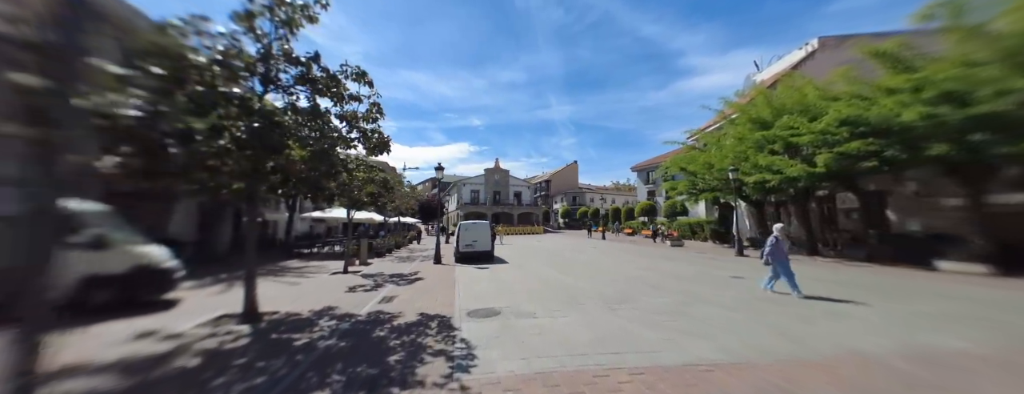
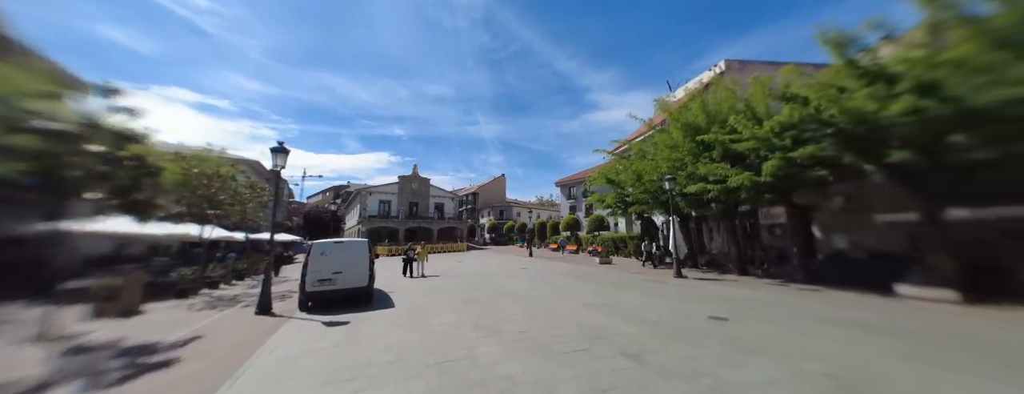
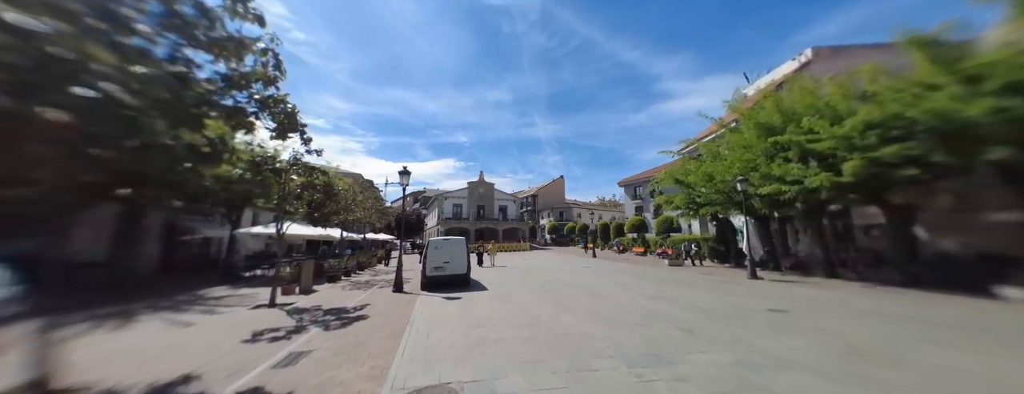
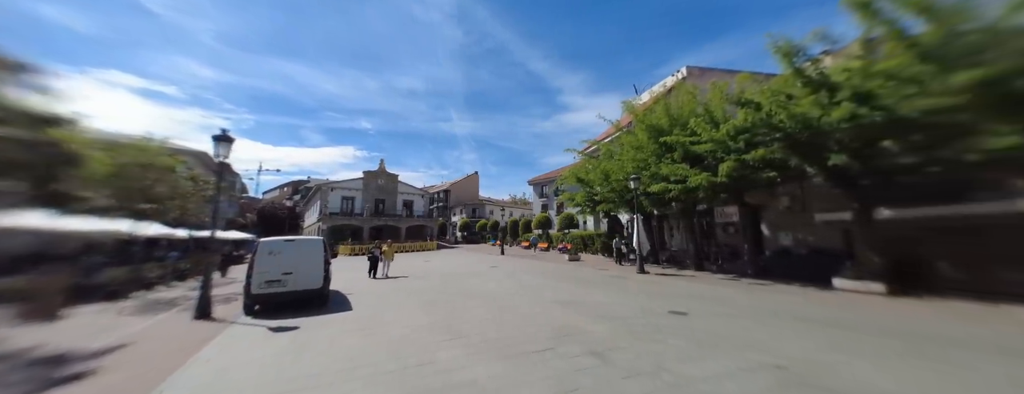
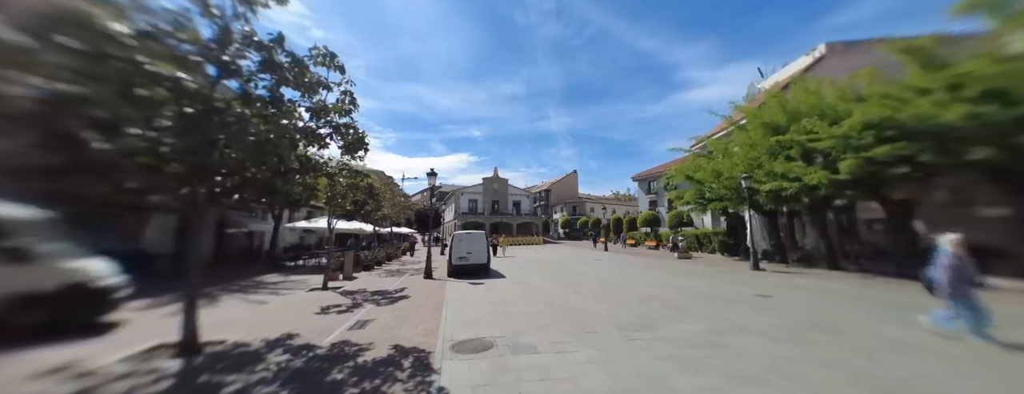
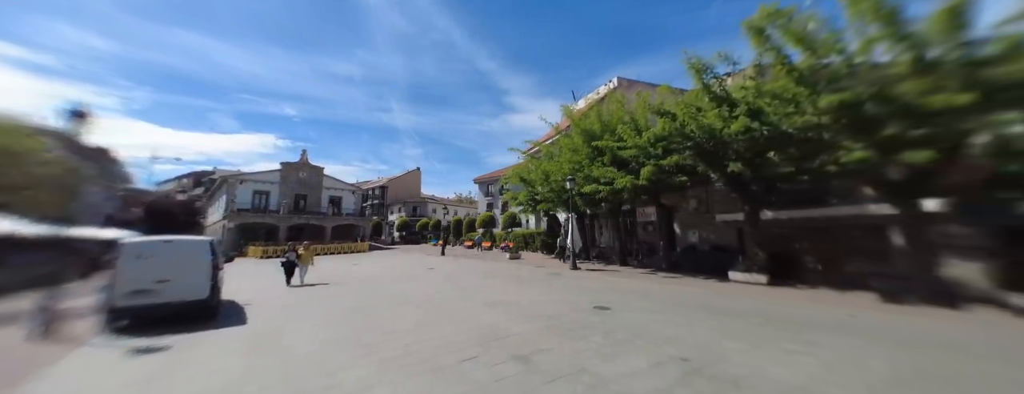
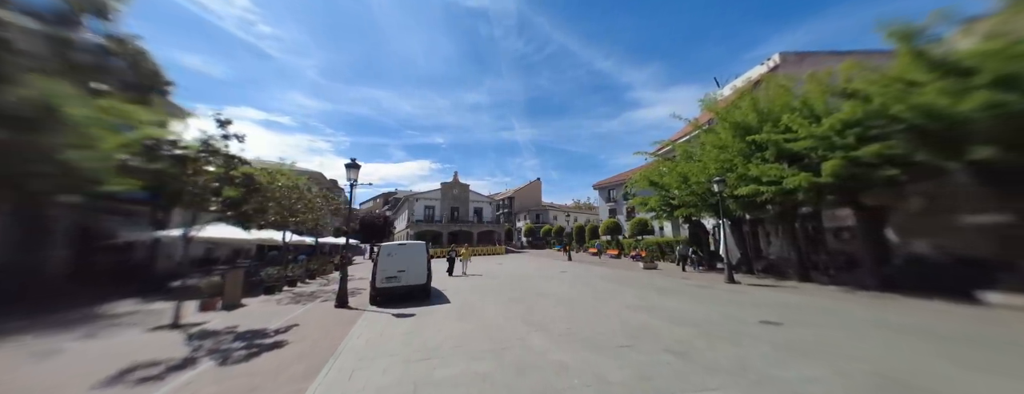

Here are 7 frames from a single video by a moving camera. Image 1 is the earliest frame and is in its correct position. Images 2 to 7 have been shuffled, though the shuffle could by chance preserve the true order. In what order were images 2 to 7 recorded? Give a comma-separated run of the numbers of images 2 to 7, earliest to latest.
5, 3, 7, 2, 4, 6
